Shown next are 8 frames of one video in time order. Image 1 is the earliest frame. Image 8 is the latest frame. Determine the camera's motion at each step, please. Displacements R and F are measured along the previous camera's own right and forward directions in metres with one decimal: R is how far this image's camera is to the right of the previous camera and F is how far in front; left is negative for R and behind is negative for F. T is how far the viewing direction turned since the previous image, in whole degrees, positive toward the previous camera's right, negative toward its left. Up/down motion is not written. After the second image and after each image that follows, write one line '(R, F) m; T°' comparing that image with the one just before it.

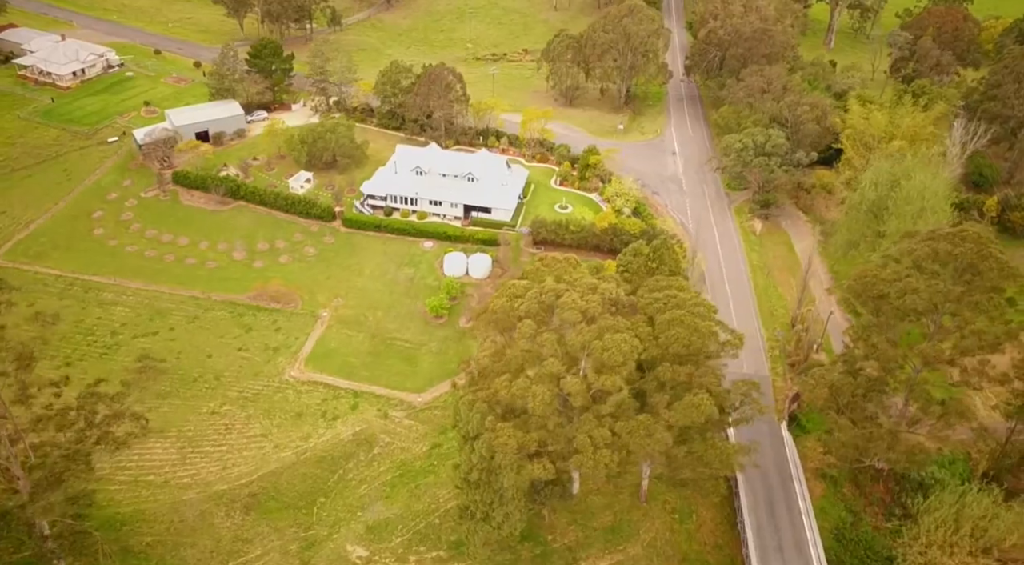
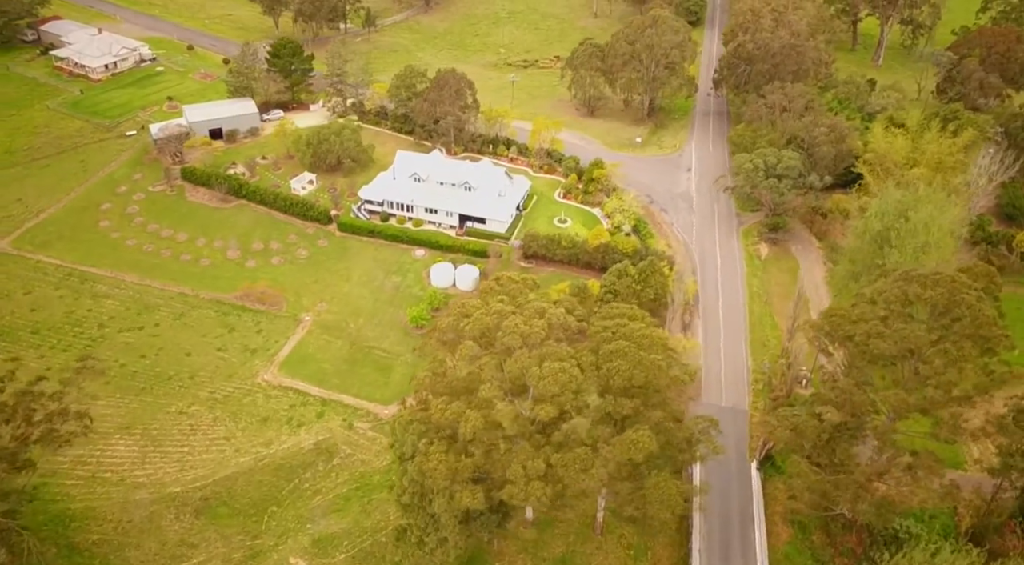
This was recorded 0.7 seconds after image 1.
(+6.6, +2.0) m; -4°
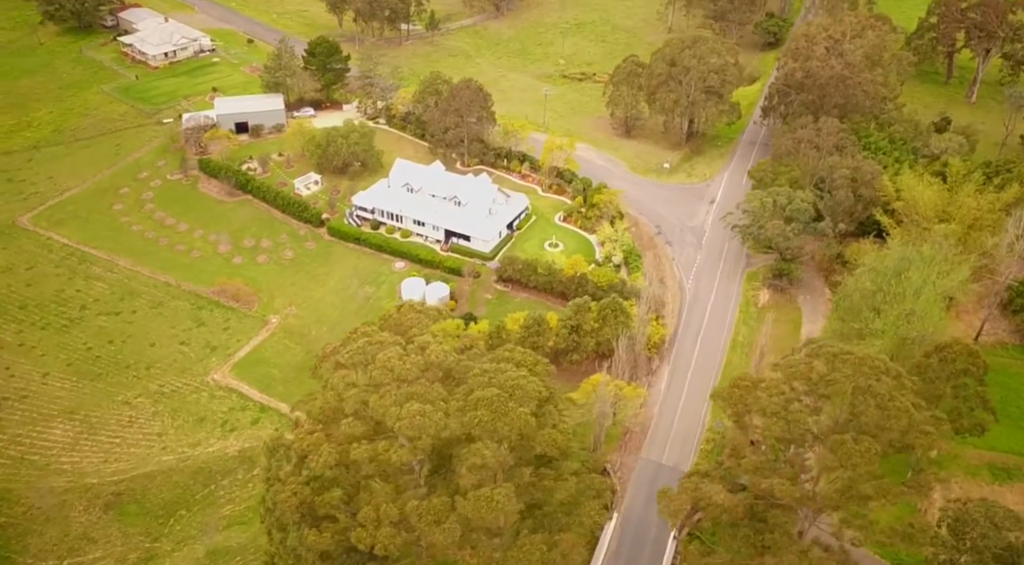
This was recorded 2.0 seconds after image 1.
(+12.1, +4.1) m; -8°
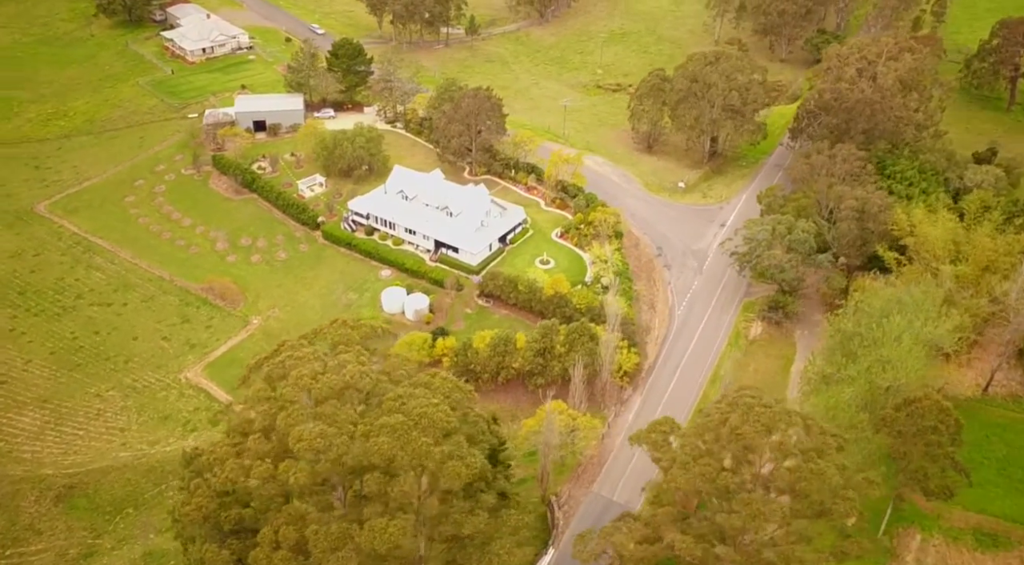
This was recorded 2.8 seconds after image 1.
(+7.6, +2.2) m; -5°
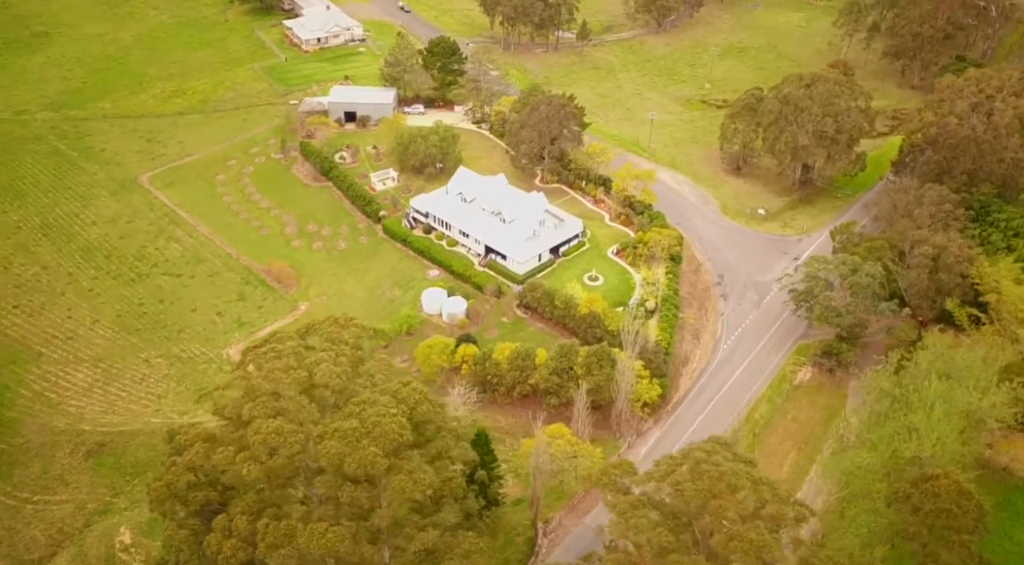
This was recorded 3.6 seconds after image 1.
(+7.9, +1.8) m; -9°
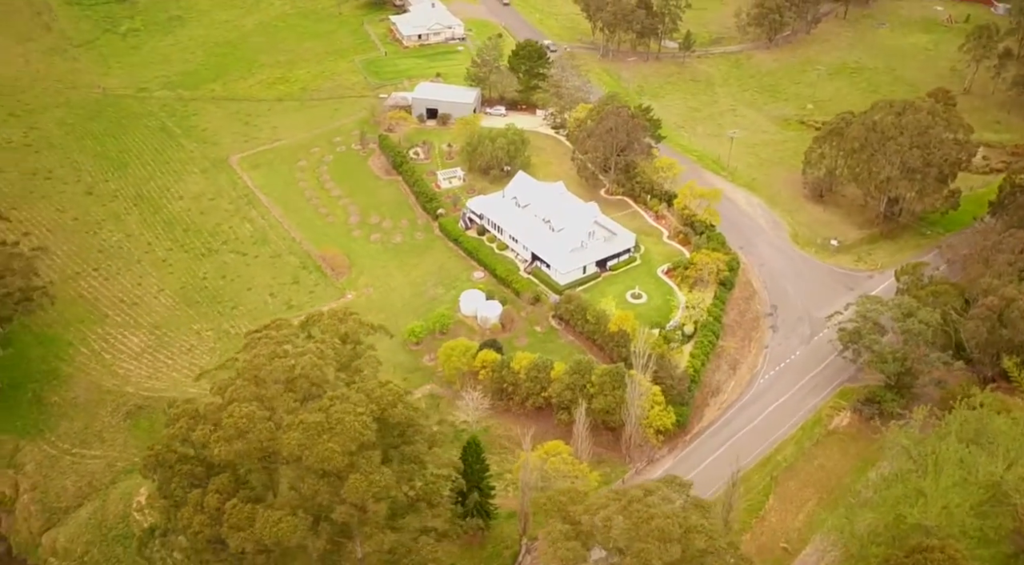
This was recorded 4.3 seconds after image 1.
(+7.3, +1.2) m; -9°
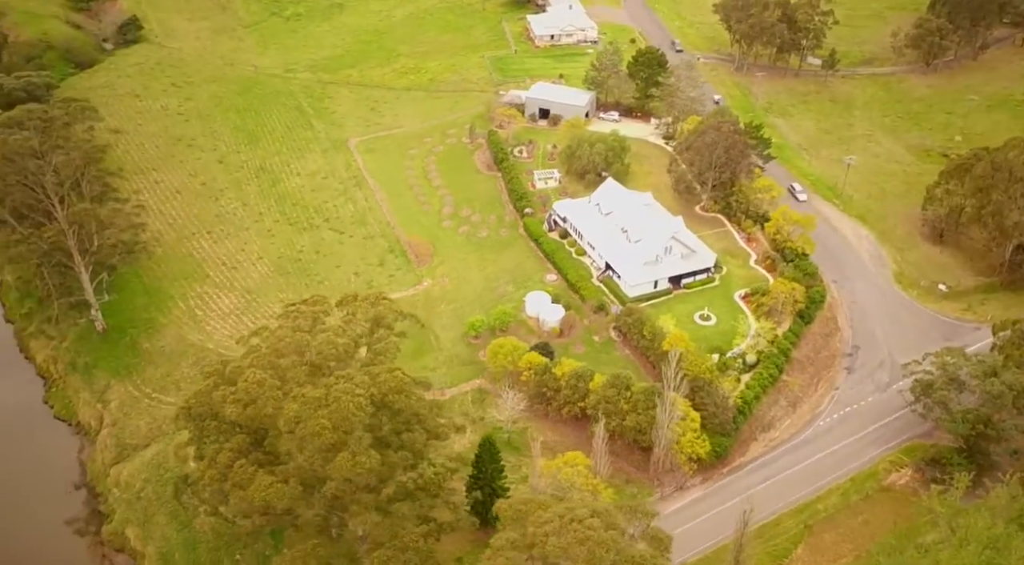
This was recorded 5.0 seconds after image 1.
(+7.6, +0.8) m; -11°
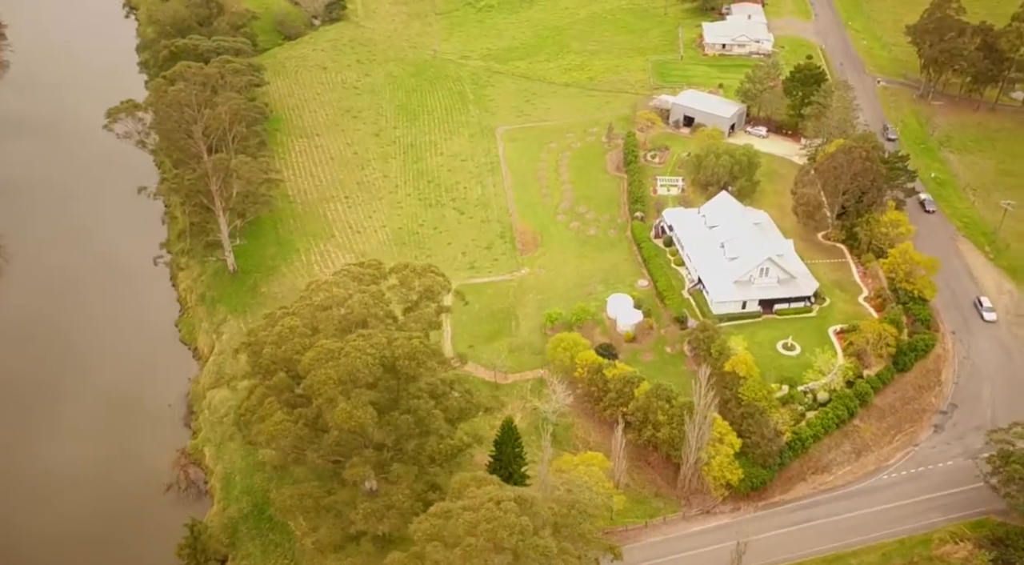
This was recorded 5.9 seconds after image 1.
(+10.1, +0.7) m; -14°
